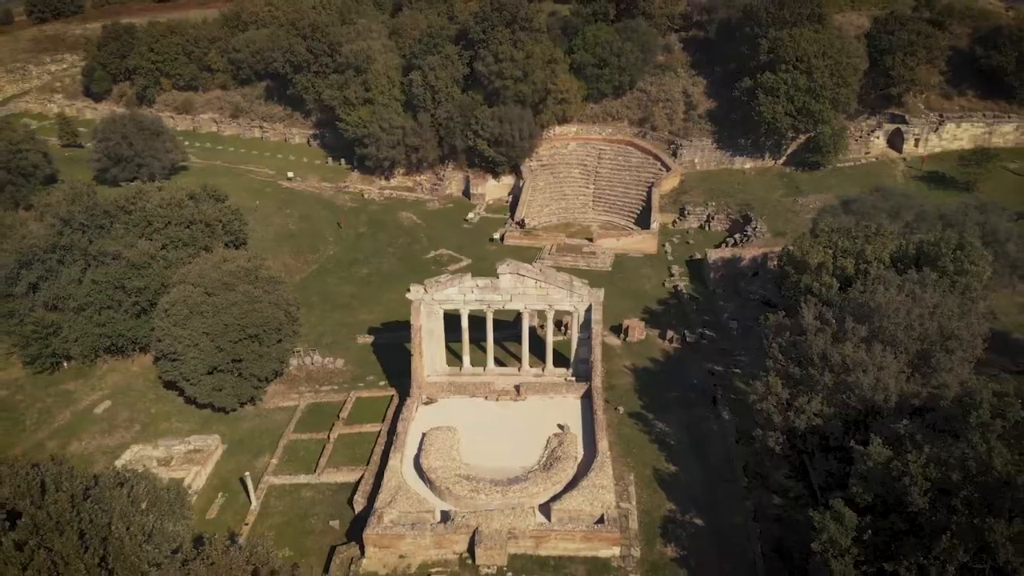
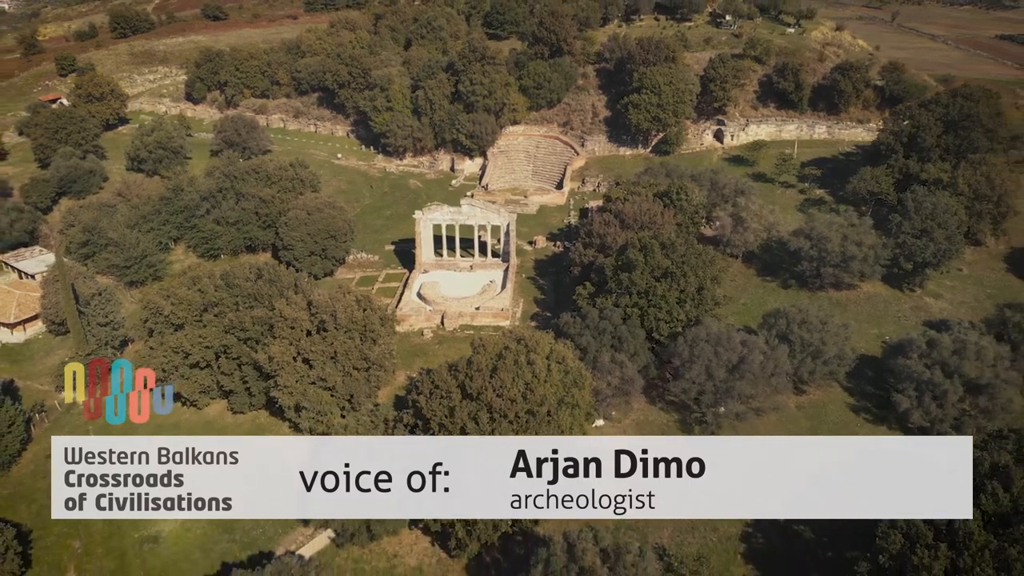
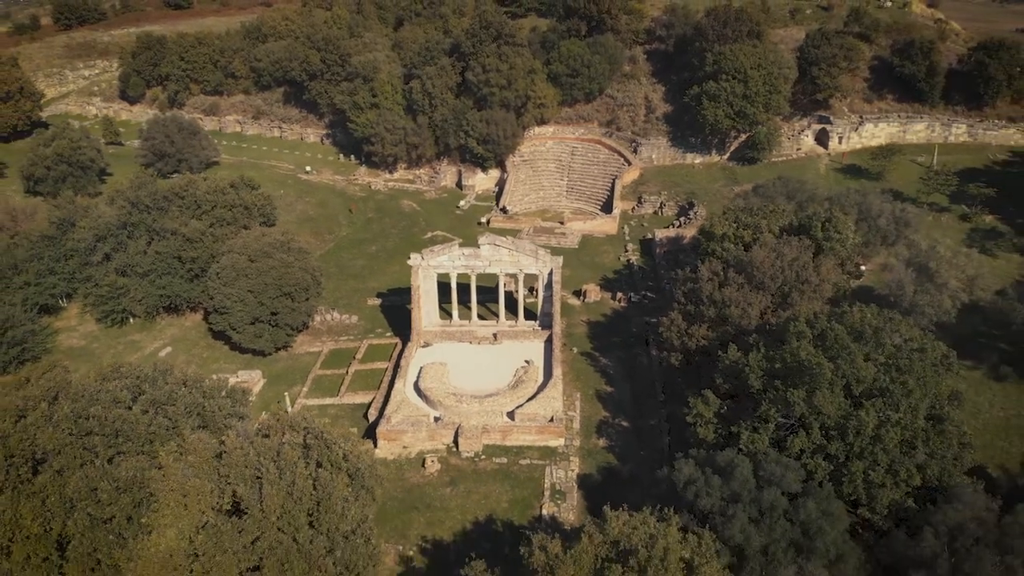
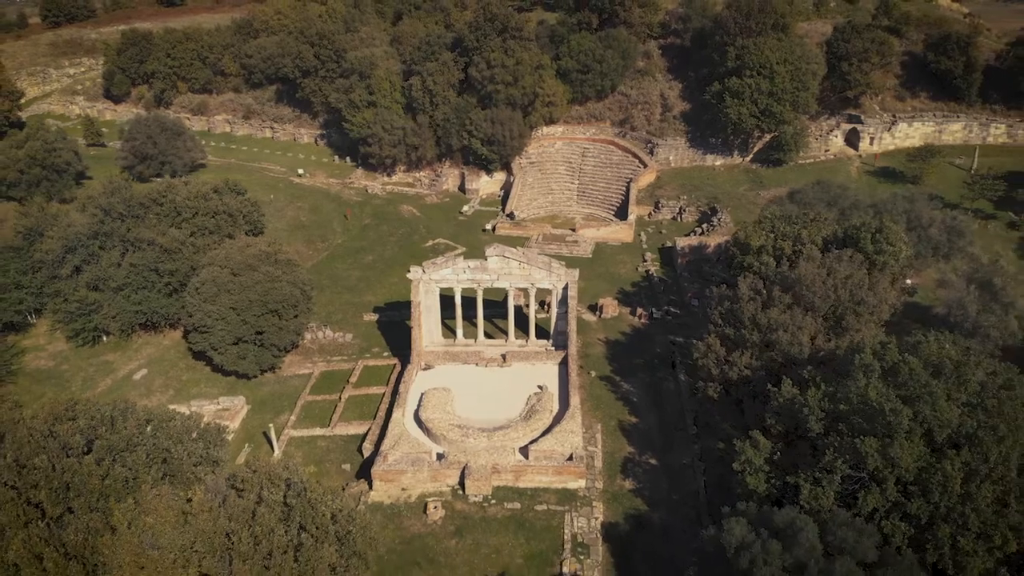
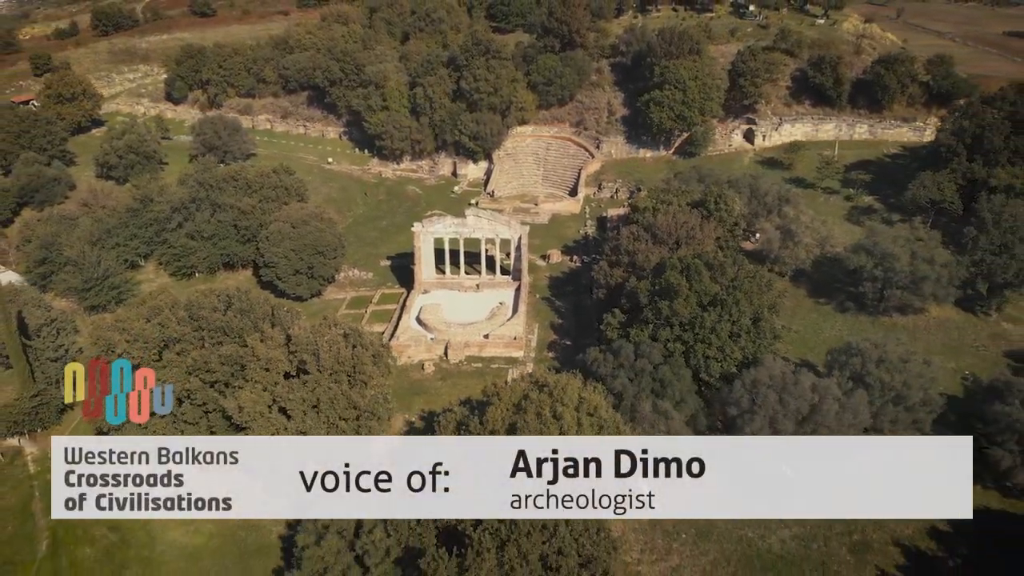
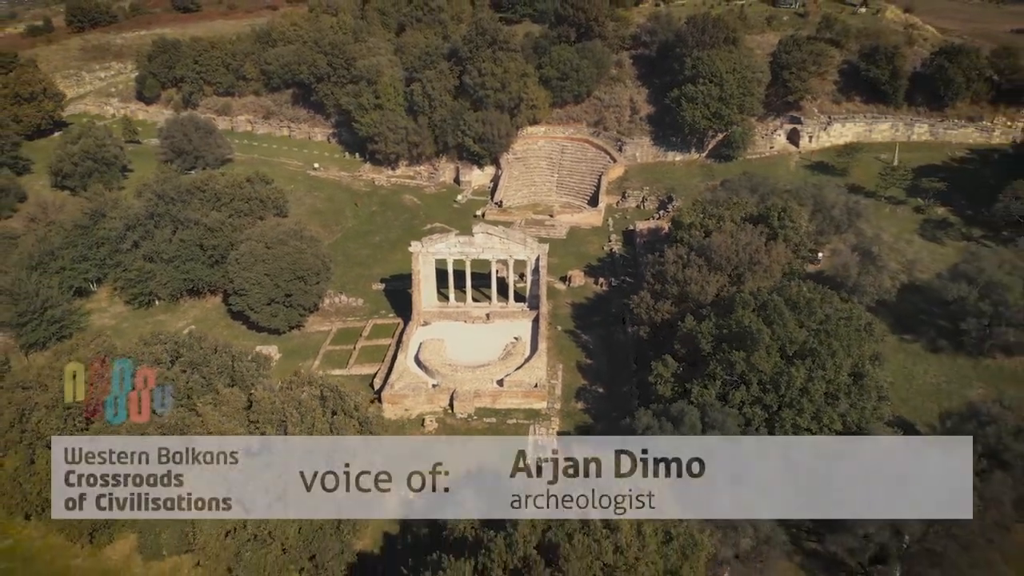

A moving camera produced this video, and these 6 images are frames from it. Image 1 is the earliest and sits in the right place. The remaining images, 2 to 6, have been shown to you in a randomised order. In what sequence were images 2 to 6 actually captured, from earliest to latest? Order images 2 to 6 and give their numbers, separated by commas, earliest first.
4, 3, 6, 5, 2
